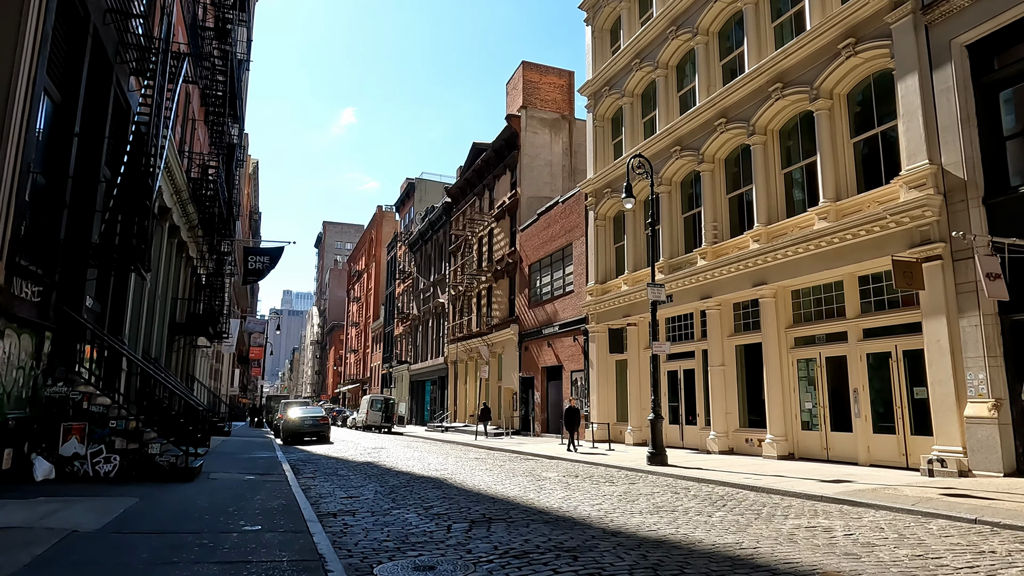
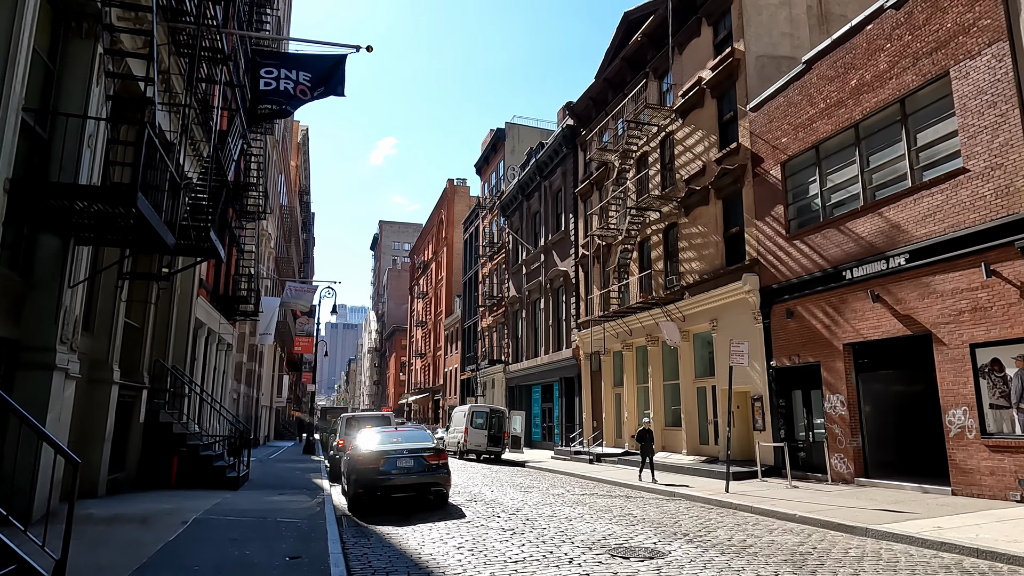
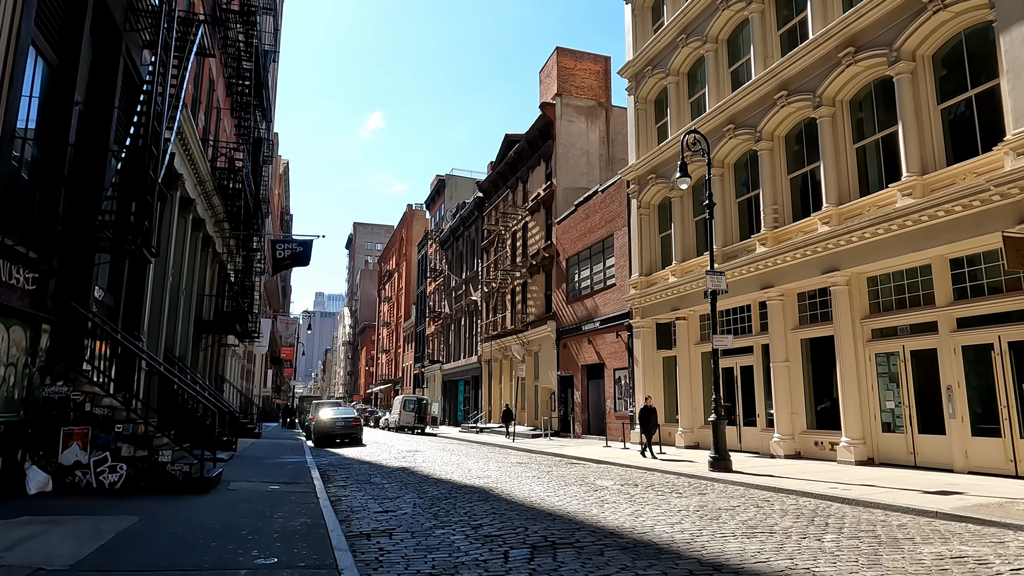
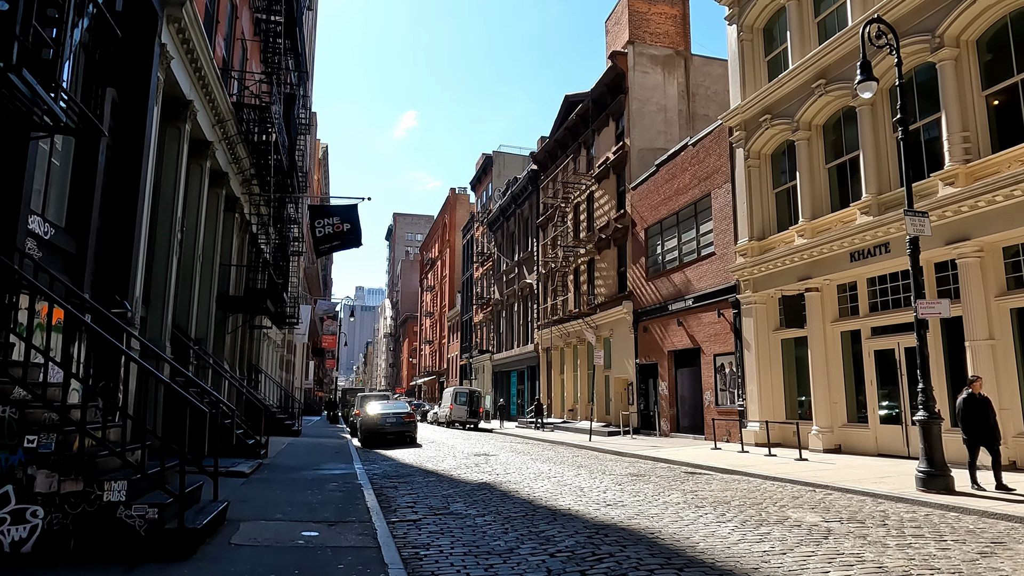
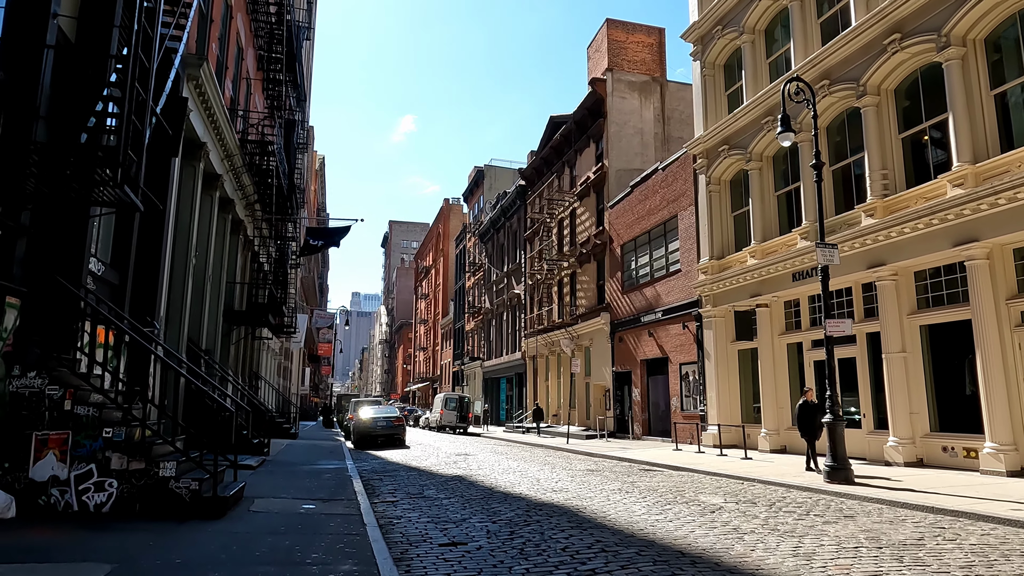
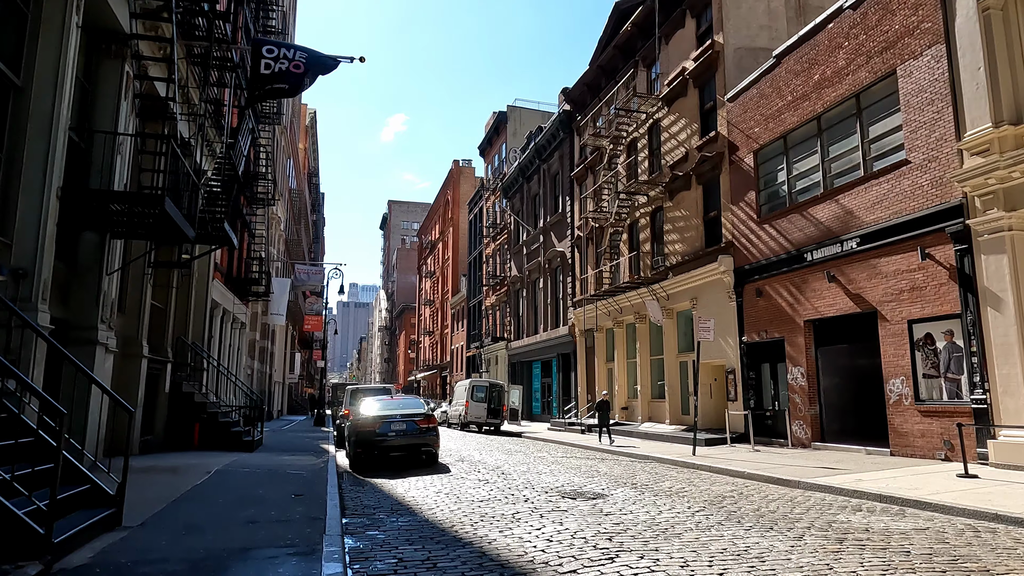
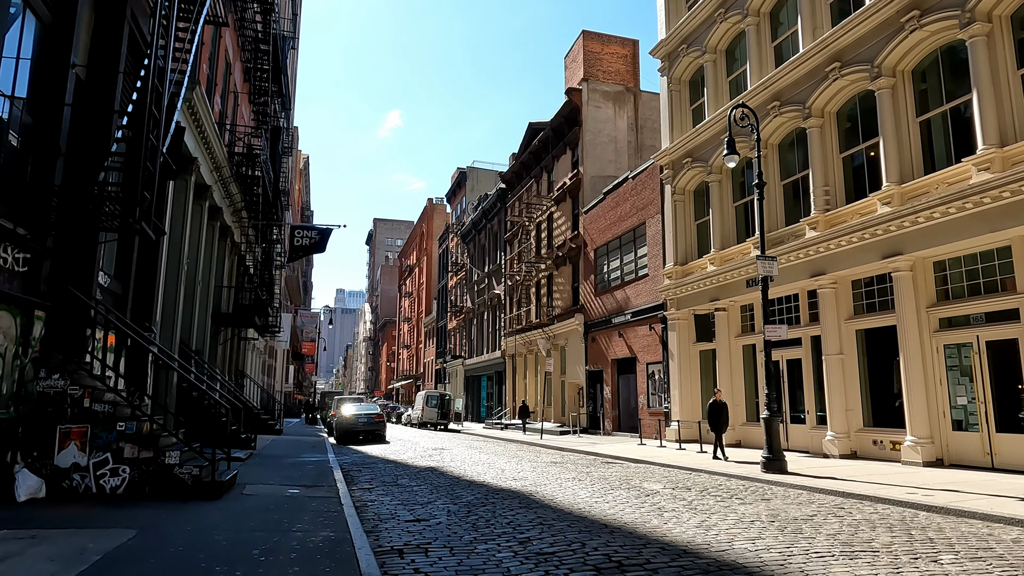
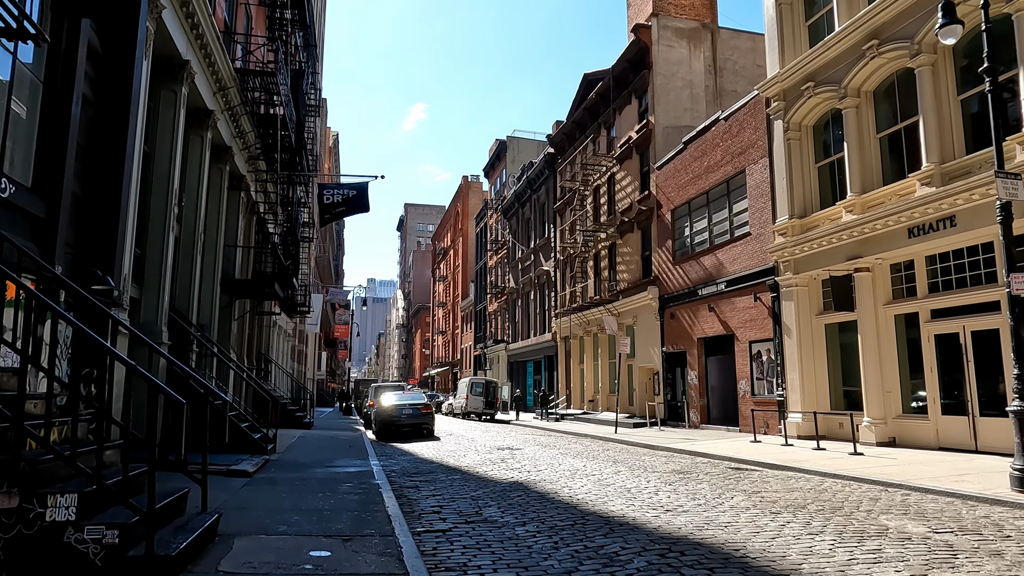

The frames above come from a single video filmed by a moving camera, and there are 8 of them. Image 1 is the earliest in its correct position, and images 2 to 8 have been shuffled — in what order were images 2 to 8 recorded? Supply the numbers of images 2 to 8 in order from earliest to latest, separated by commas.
3, 7, 5, 4, 8, 6, 2
